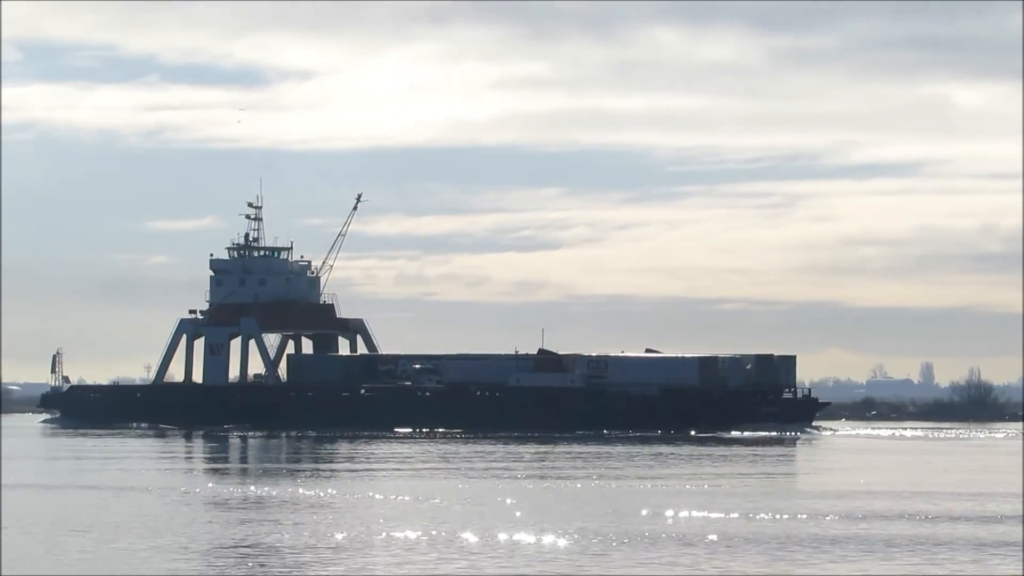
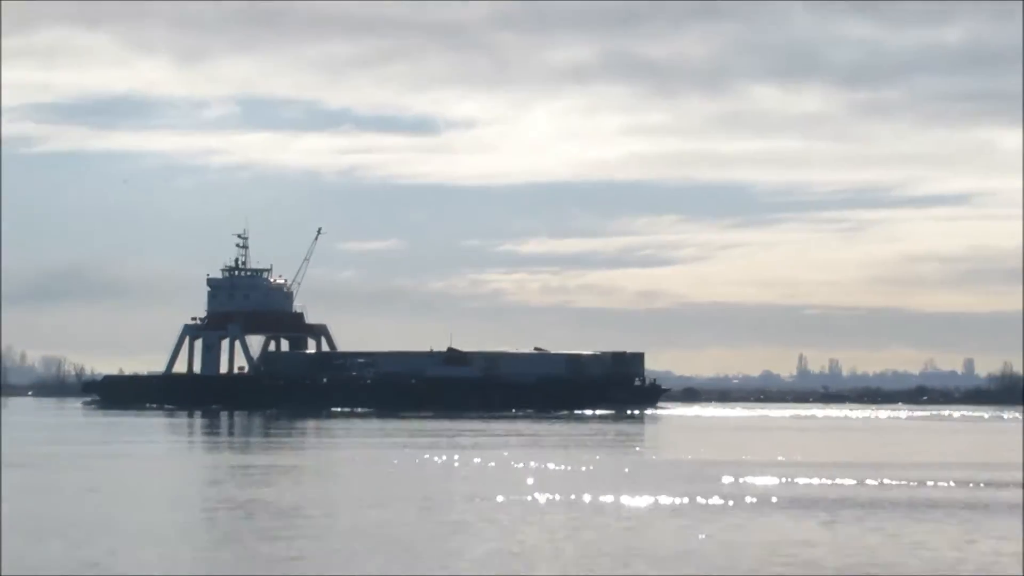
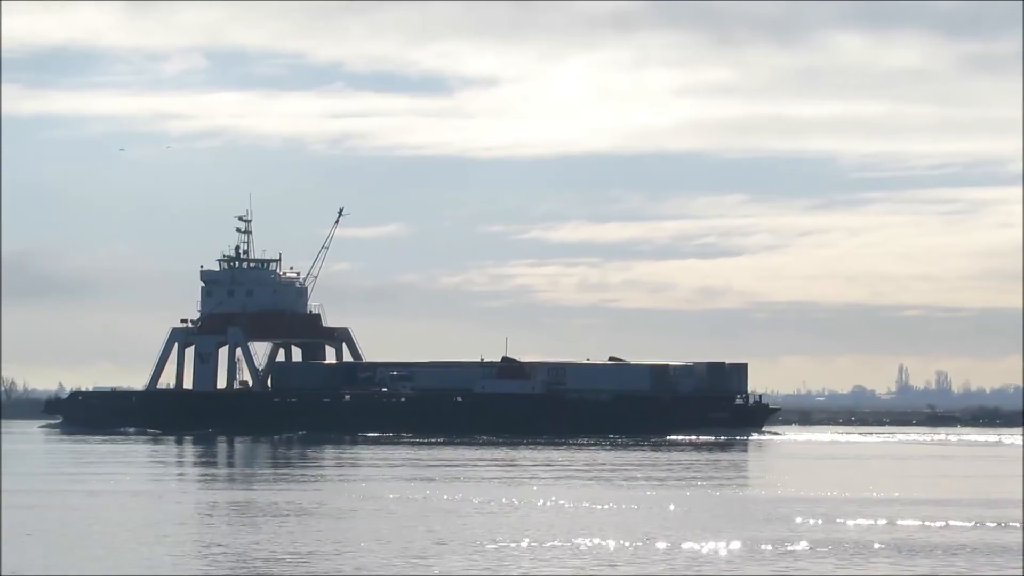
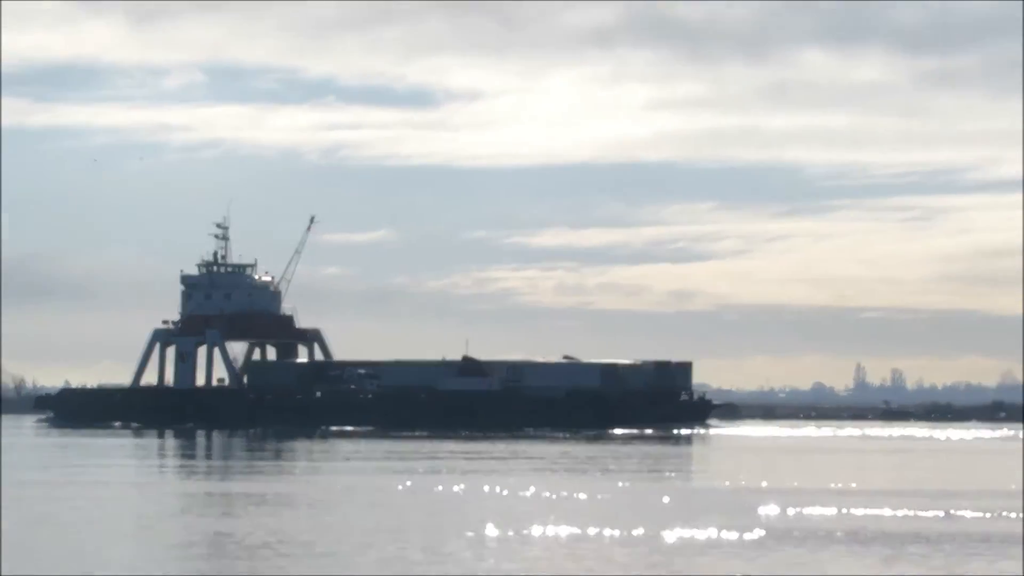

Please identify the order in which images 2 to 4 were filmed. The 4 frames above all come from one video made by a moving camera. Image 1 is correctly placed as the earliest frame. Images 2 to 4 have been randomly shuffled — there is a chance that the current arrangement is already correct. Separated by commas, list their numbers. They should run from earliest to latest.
3, 4, 2
